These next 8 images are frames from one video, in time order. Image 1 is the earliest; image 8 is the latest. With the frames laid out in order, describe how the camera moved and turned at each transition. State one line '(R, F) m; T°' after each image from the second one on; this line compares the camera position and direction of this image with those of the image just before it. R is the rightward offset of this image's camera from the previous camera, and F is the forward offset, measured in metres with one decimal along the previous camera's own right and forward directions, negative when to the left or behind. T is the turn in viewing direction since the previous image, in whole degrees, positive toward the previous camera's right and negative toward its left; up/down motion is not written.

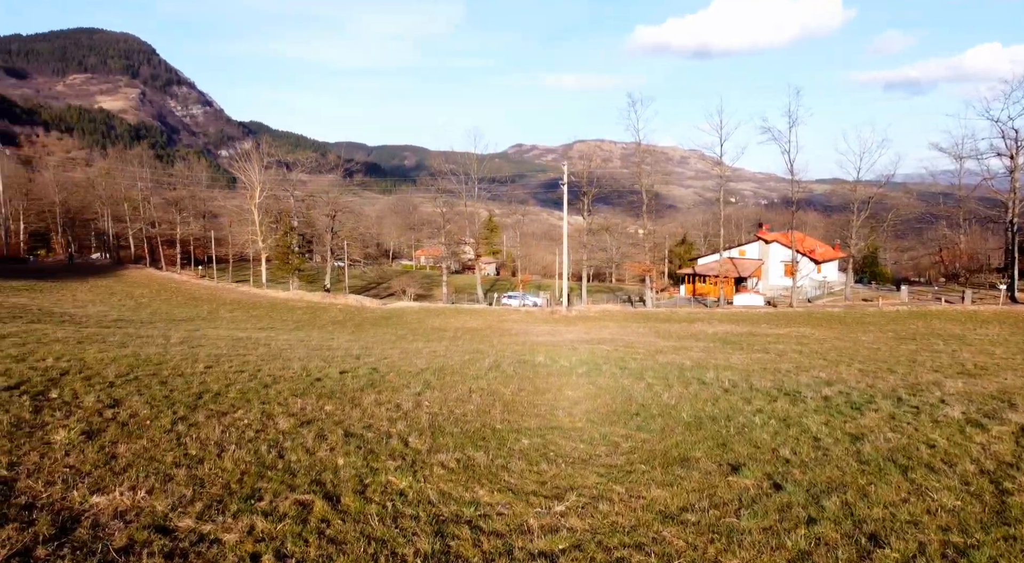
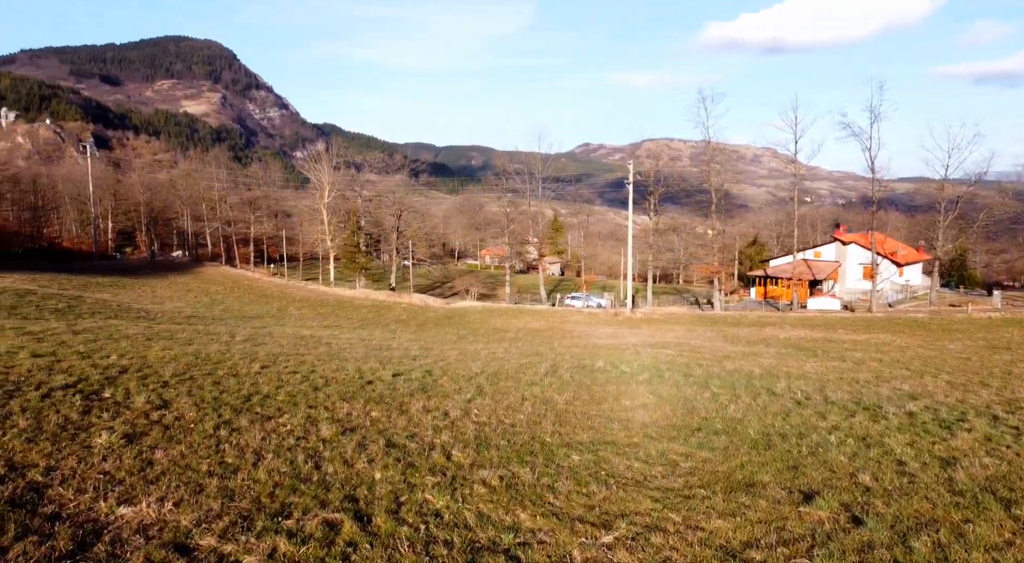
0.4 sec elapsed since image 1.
(+0.1, +0.3) m; -6°
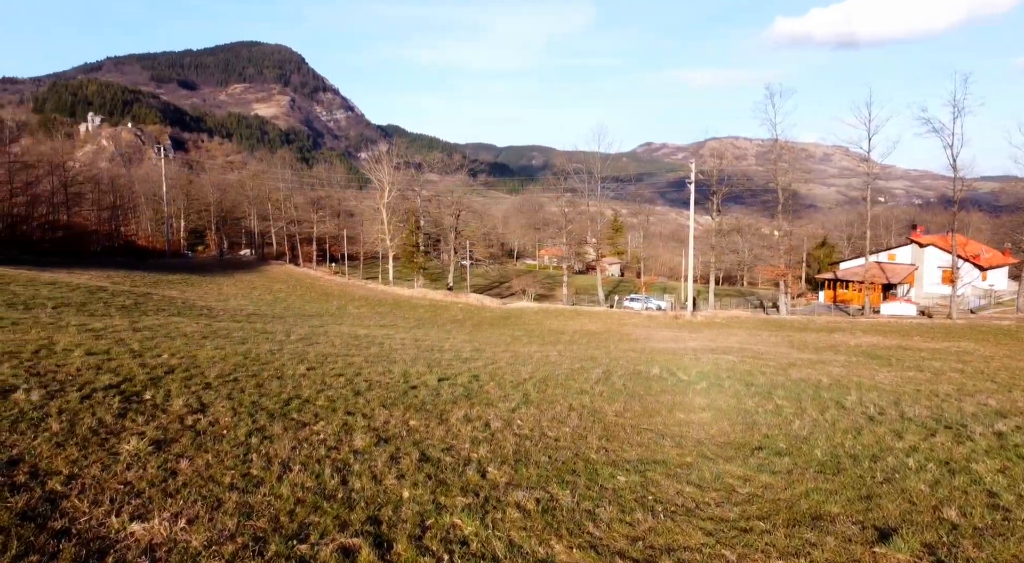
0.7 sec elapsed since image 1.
(+0.1, +0.3) m; -5°
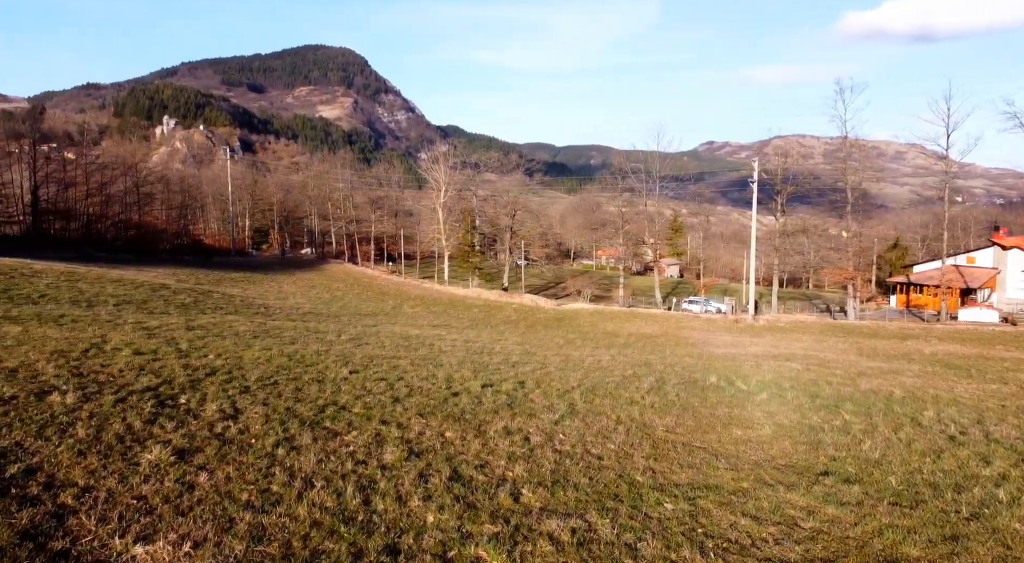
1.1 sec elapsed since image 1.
(+0.1, +0.3) m; -5°
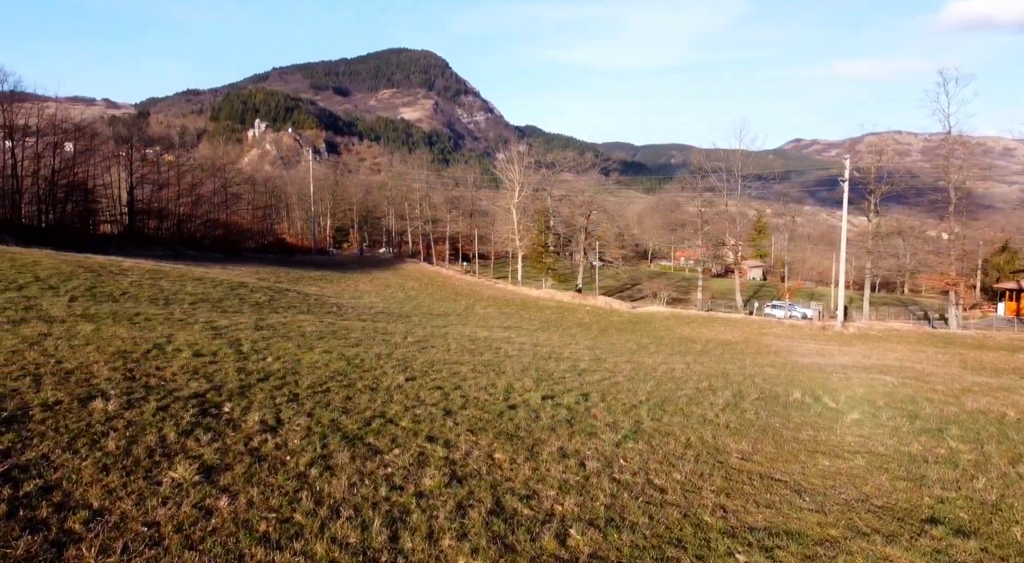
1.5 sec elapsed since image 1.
(+0.2, +0.5) m; -7°
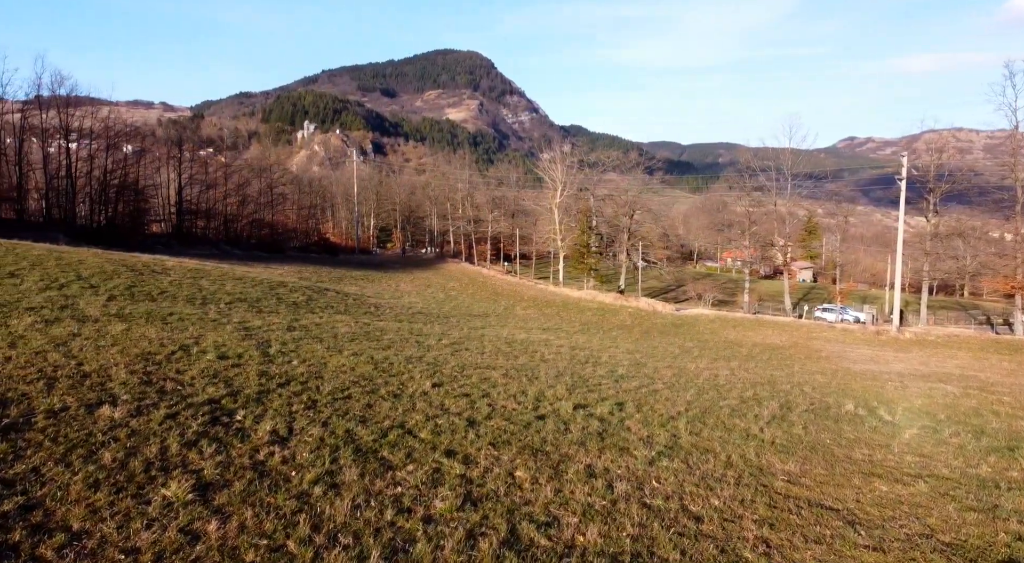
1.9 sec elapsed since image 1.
(+0.2, +0.4) m; -4°
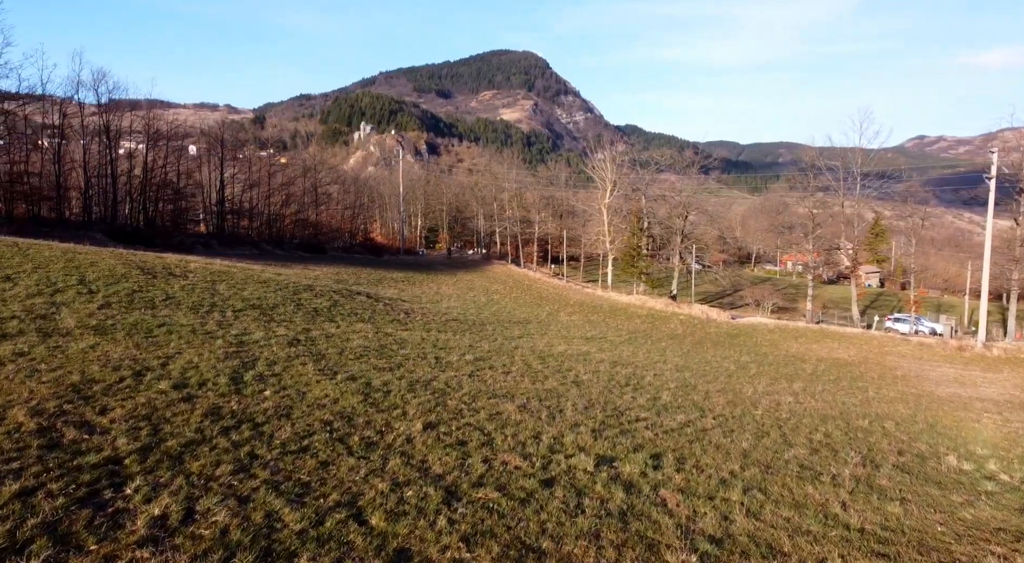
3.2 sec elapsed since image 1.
(+0.4, +1.6) m; -5°
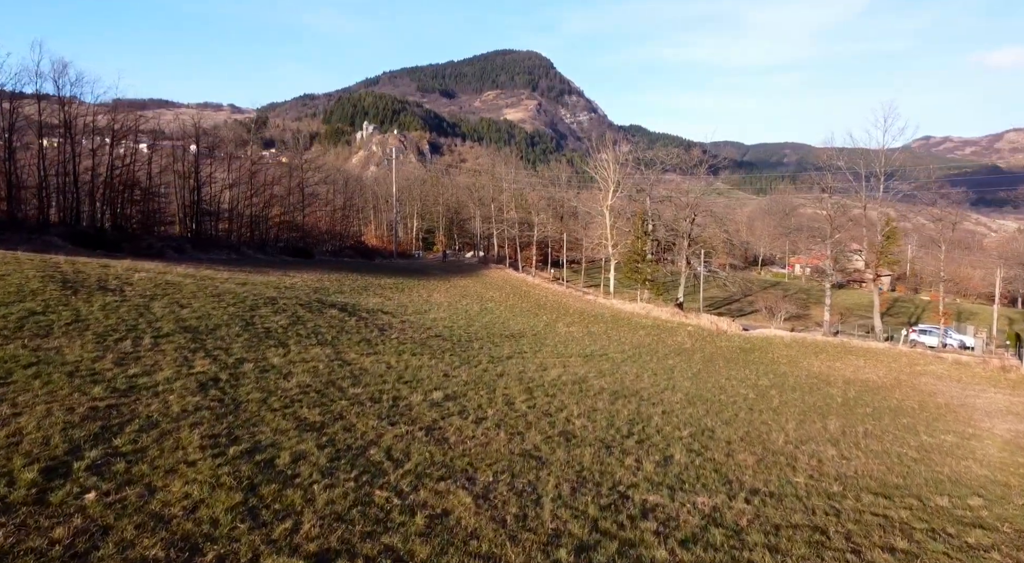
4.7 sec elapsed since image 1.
(+0.5, +2.4) m; 0°
